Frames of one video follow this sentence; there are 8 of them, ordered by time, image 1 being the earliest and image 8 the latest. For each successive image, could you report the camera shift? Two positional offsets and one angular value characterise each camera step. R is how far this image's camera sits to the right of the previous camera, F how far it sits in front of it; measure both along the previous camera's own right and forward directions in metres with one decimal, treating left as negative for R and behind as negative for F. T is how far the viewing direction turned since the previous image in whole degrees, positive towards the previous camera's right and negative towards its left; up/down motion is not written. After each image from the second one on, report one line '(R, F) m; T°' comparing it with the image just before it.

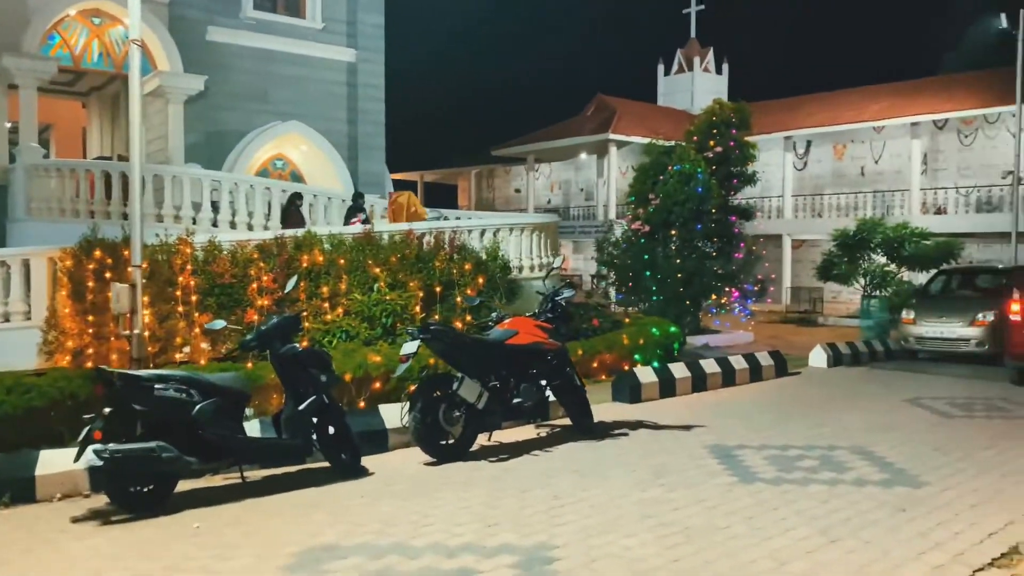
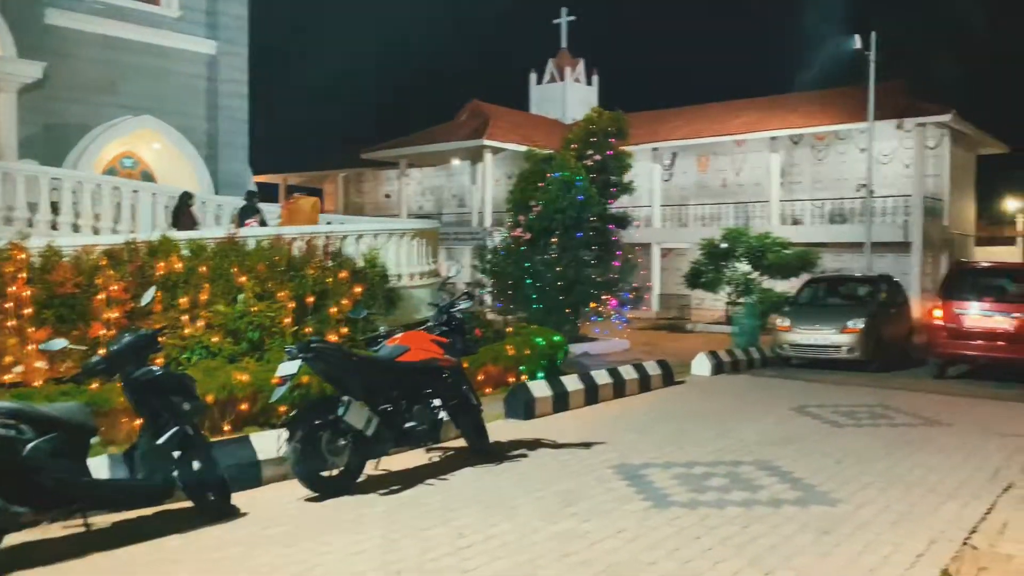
(-0.2, +0.5) m; +9°
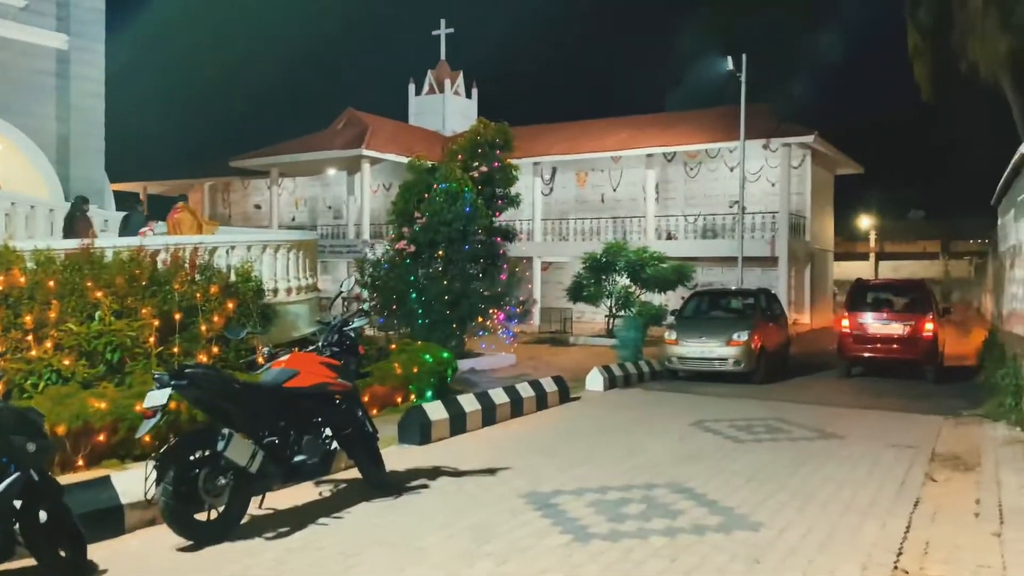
(-0.2, +0.5) m; +9°
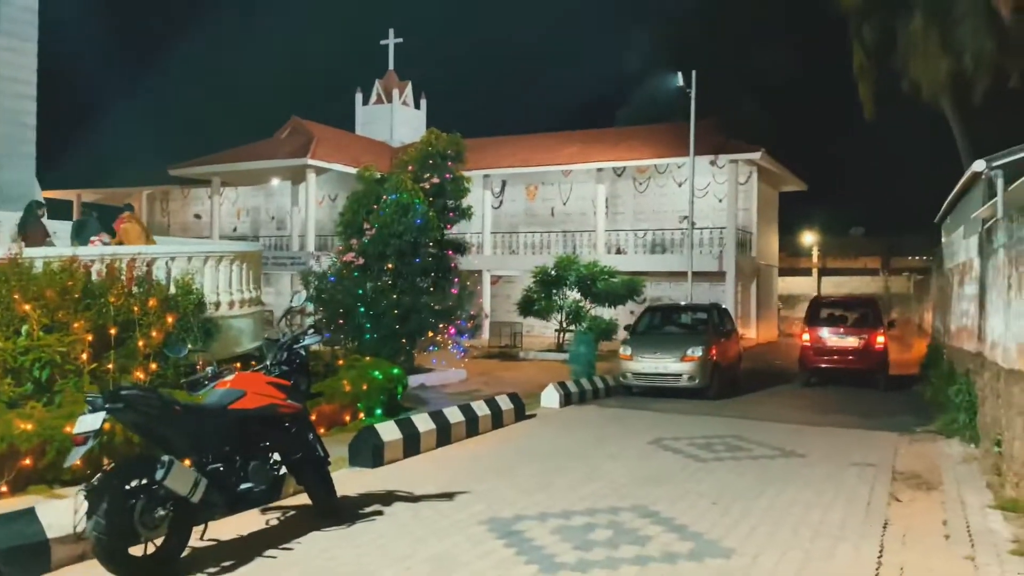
(-0.1, +0.3) m; +4°
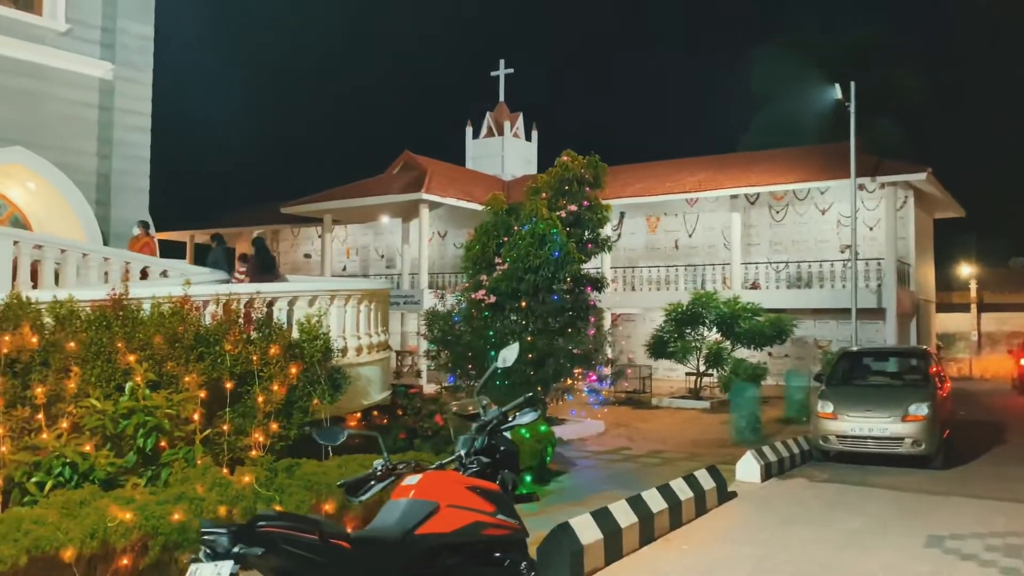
(-1.0, +1.8) m; -6°
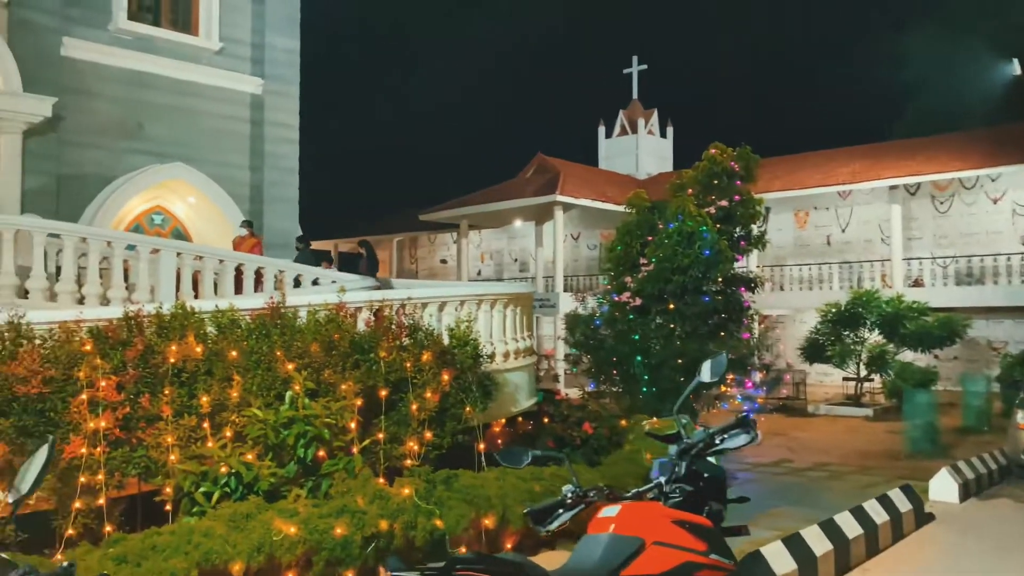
(-0.3, +0.4) m; -9°
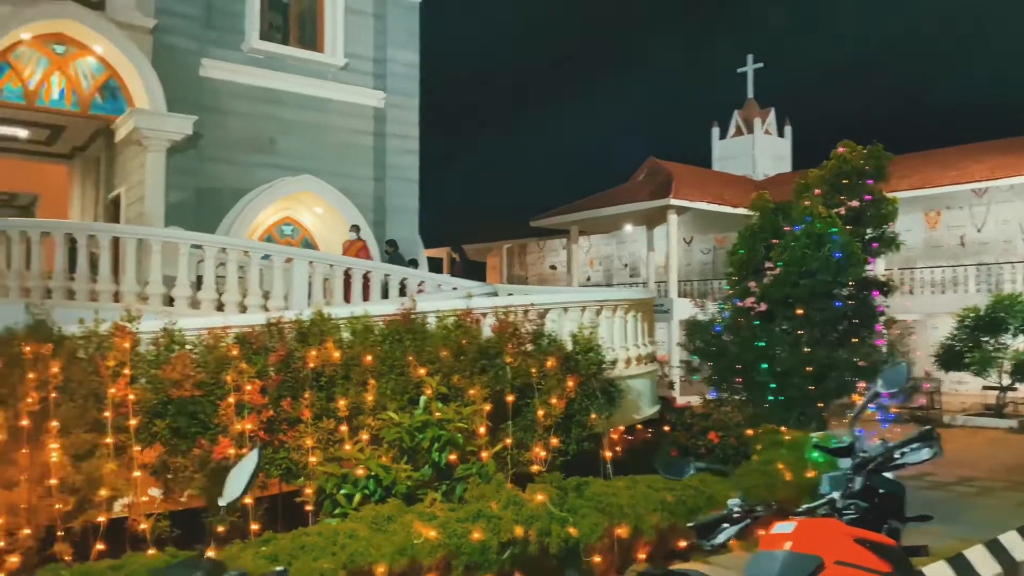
(-0.2, 0.0) m; -7°
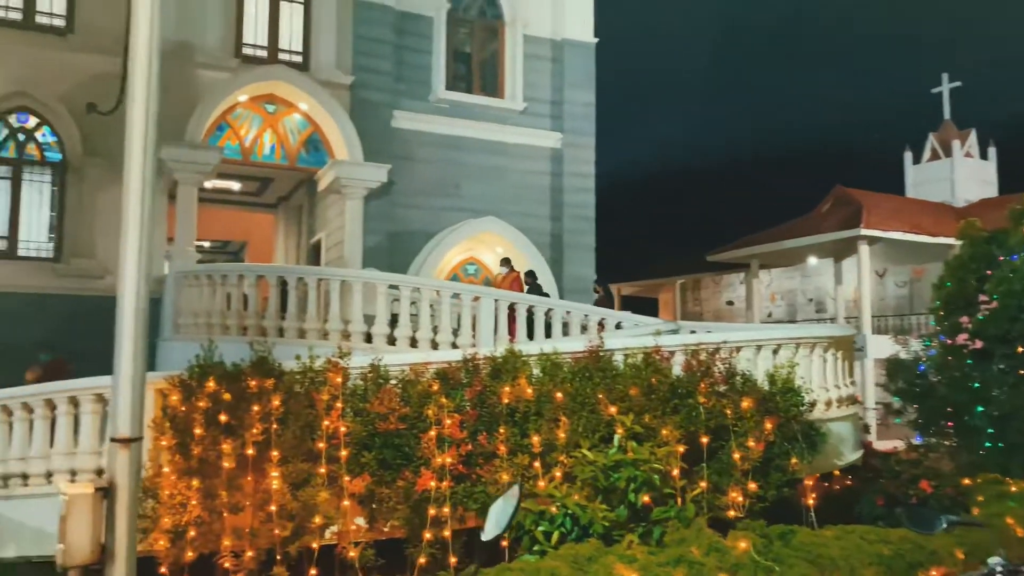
(-0.2, 0.0) m; -12°
